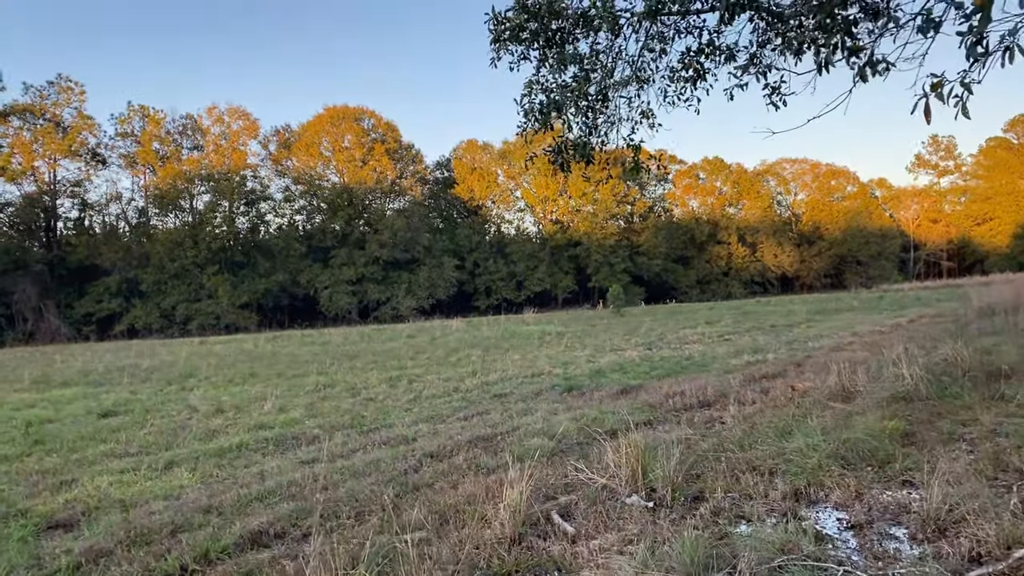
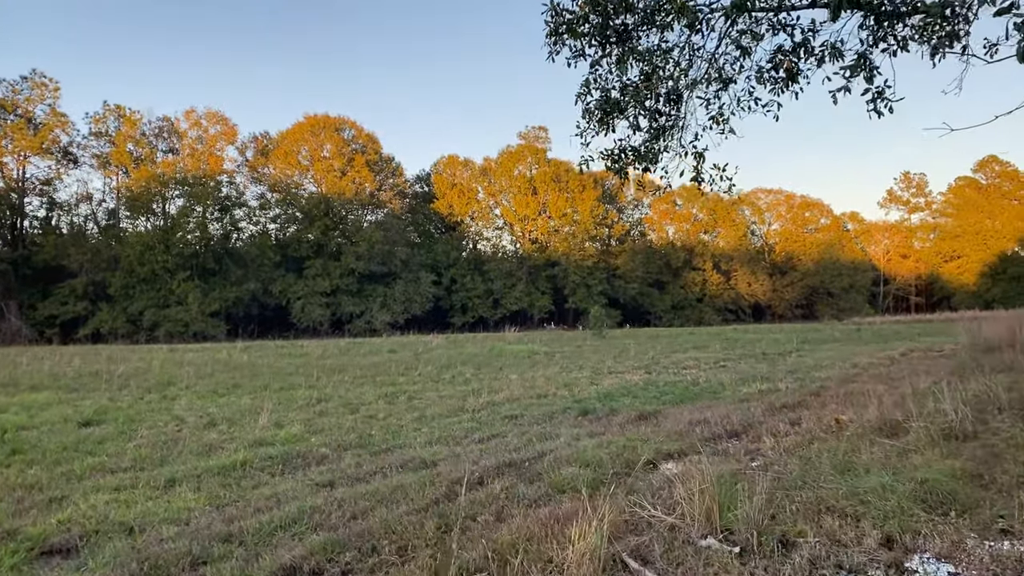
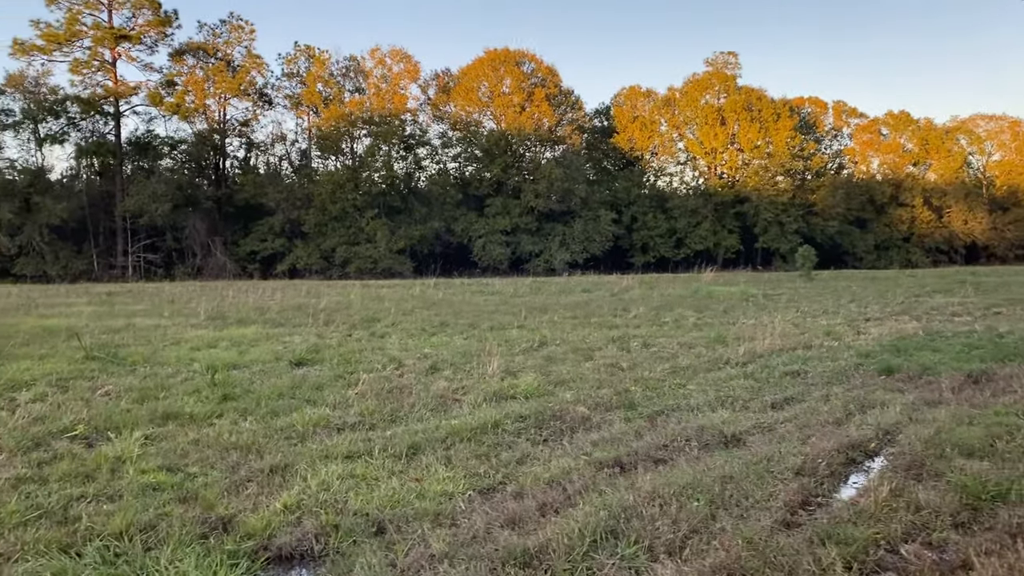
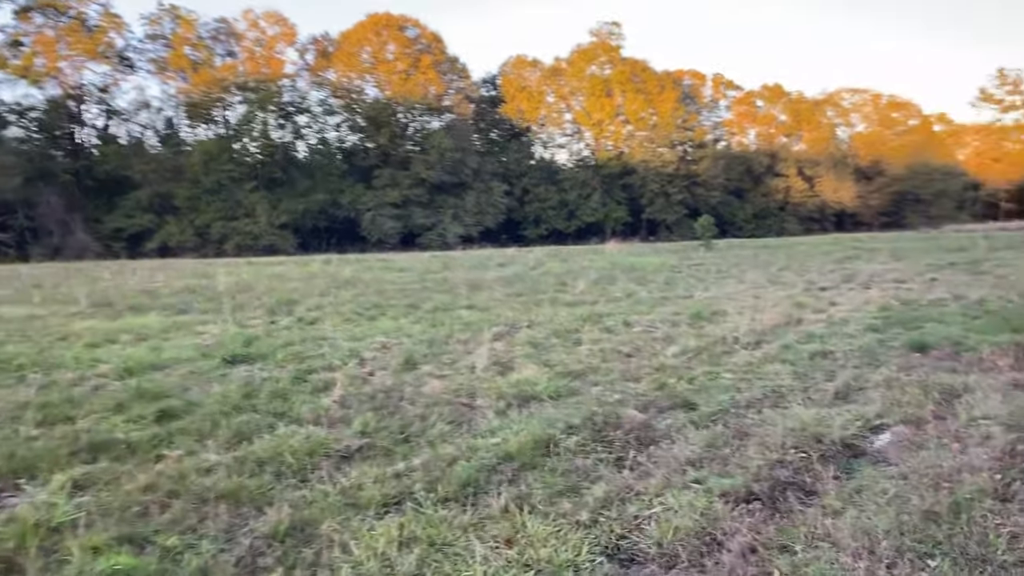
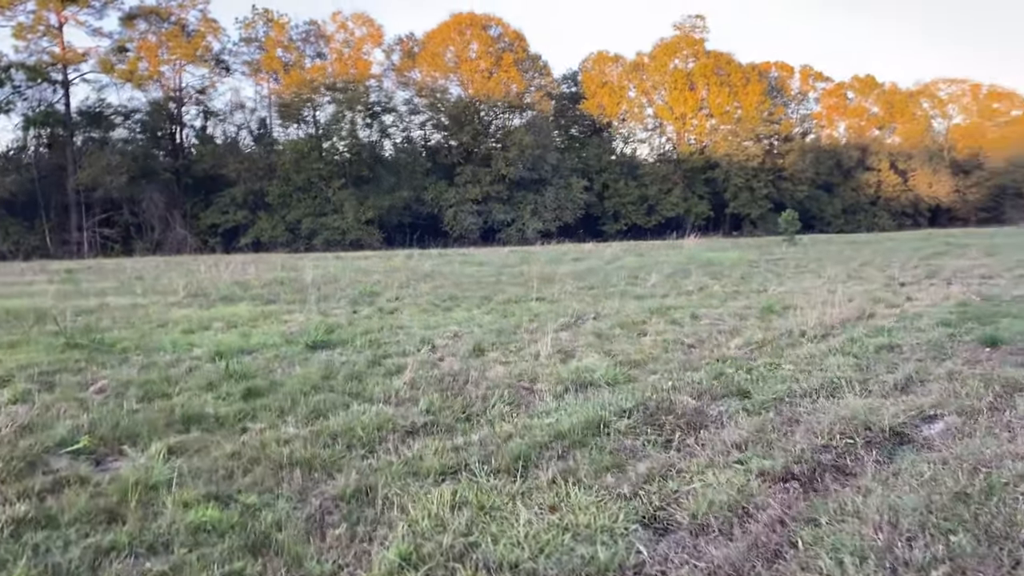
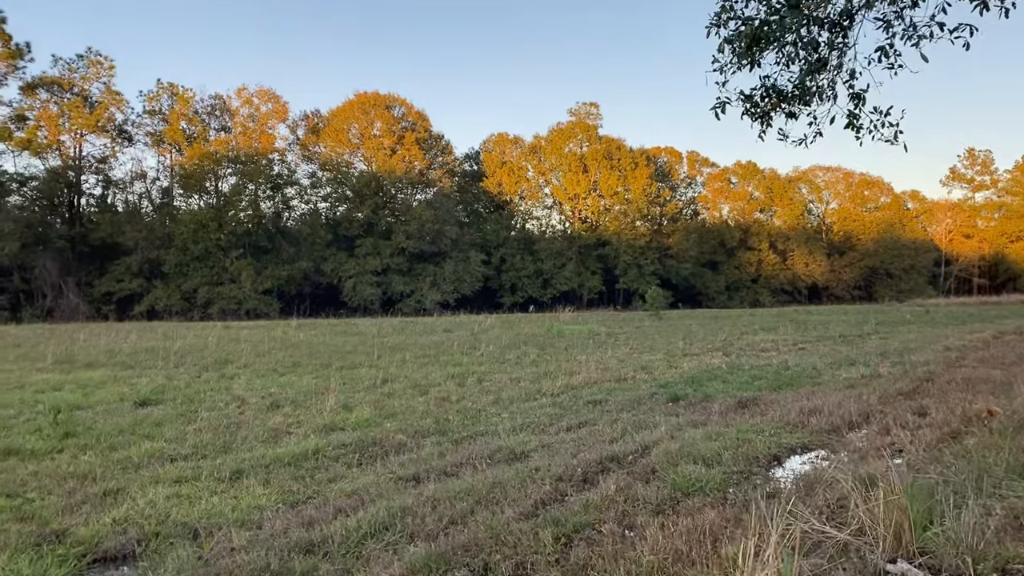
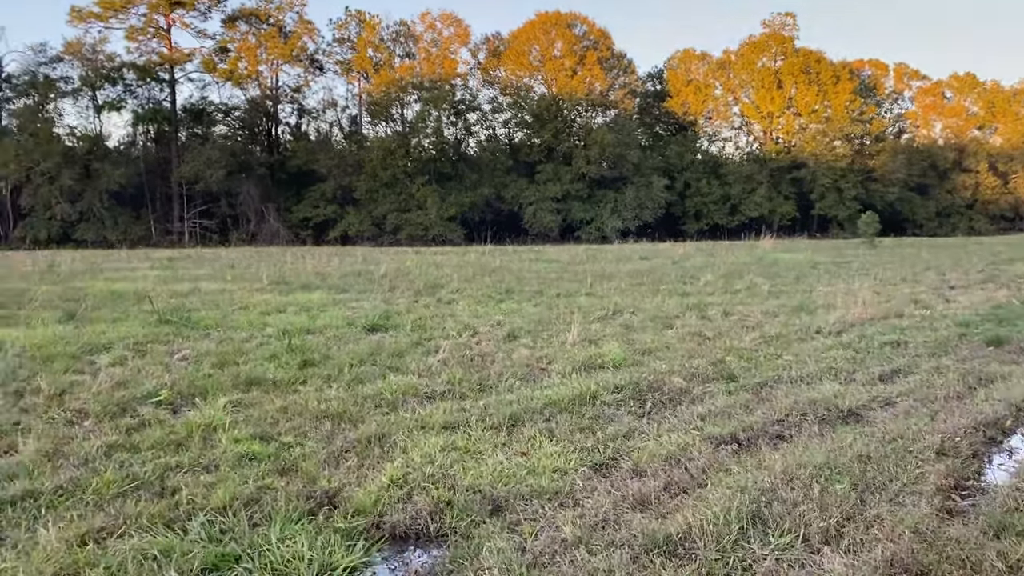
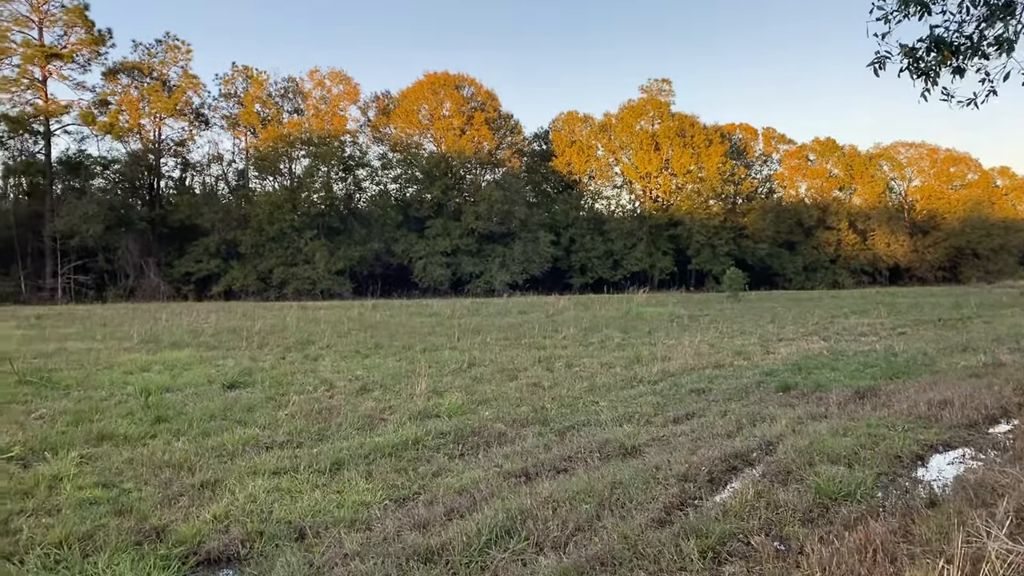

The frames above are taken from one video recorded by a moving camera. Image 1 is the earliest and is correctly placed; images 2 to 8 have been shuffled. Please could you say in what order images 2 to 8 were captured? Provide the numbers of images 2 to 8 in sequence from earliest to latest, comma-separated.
2, 6, 8, 3, 7, 5, 4
